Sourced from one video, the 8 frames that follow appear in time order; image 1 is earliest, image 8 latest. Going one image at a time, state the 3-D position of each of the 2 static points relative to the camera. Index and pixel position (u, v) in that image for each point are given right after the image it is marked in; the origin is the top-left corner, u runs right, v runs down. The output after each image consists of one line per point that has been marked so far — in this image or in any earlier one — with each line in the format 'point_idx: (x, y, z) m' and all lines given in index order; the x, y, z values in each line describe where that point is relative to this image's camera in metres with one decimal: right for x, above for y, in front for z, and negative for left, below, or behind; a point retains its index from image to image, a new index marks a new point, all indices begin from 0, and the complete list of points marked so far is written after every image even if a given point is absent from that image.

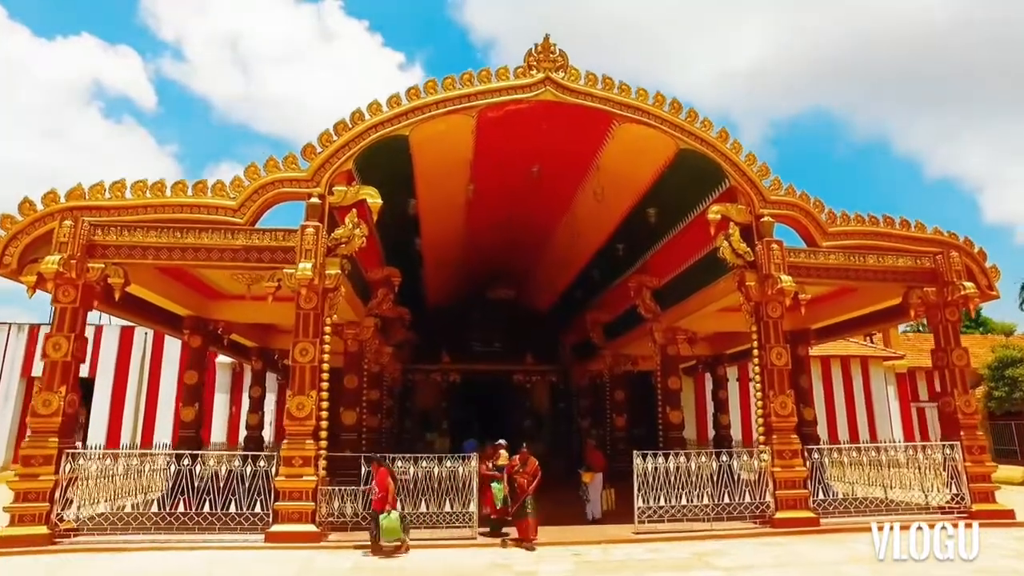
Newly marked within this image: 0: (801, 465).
0: (+3.5, -2.1, +8.0) m
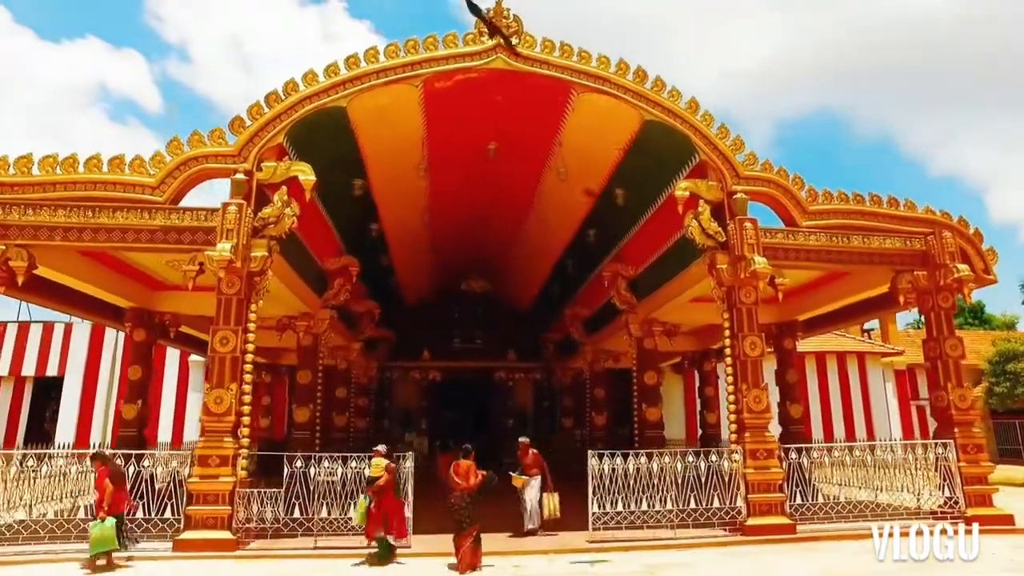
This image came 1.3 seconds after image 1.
0: (+2.9, -2.0, +7.3) m
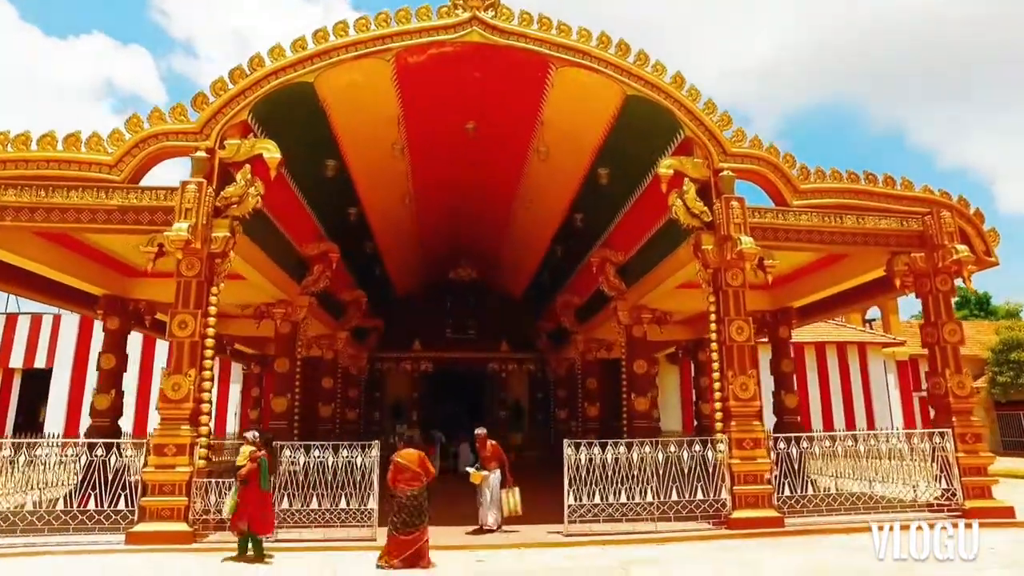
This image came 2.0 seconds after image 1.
0: (+2.6, -1.8, +6.9) m
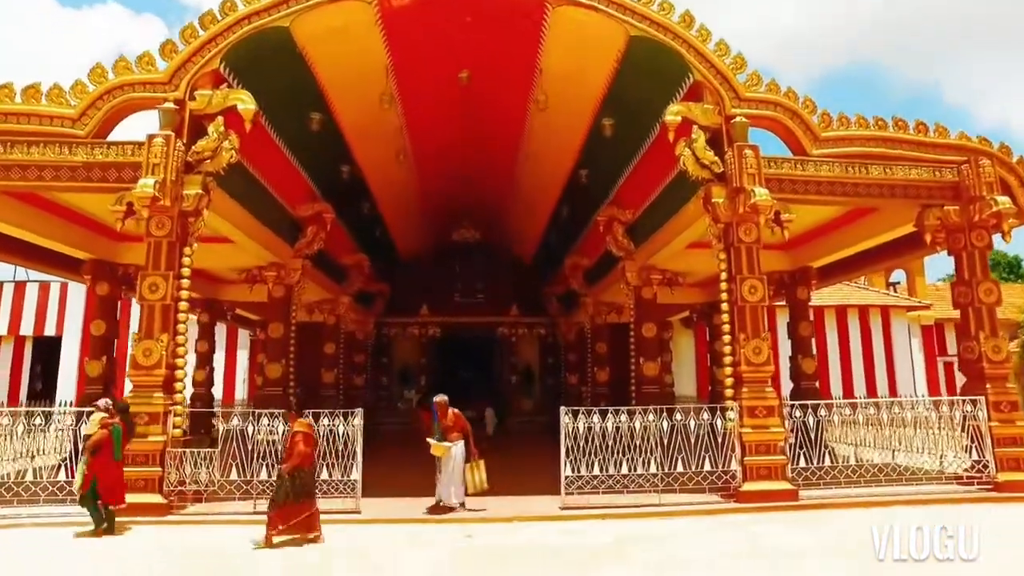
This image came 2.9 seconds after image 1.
0: (+2.6, -1.3, +6.5) m
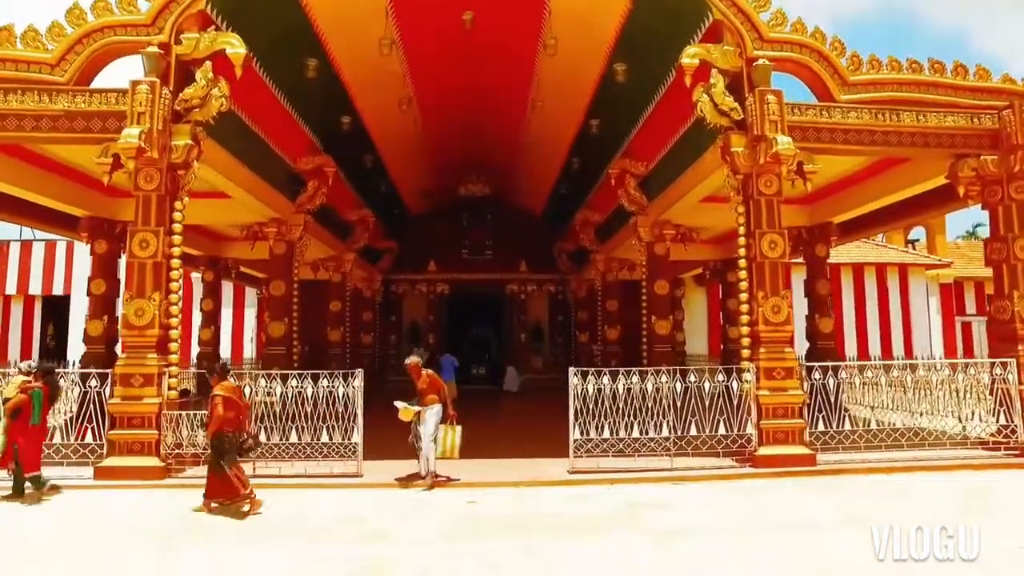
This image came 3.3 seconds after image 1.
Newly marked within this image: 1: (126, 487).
0: (+2.6, -0.9, +6.2) m
1: (-3.2, -1.6, +5.4) m
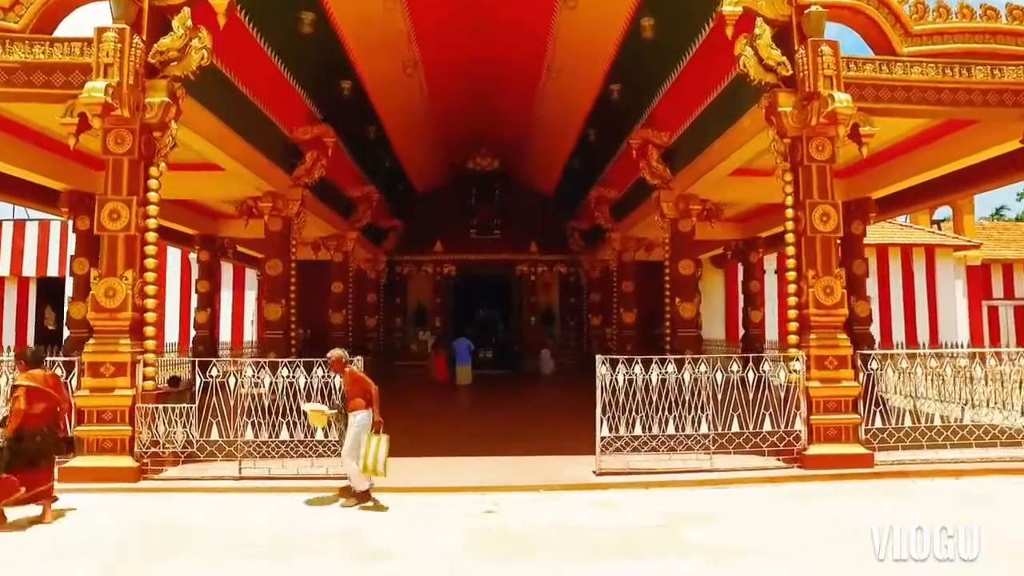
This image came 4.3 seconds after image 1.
0: (+2.8, -0.7, +5.5) m
1: (-3.0, -1.5, +4.8) m
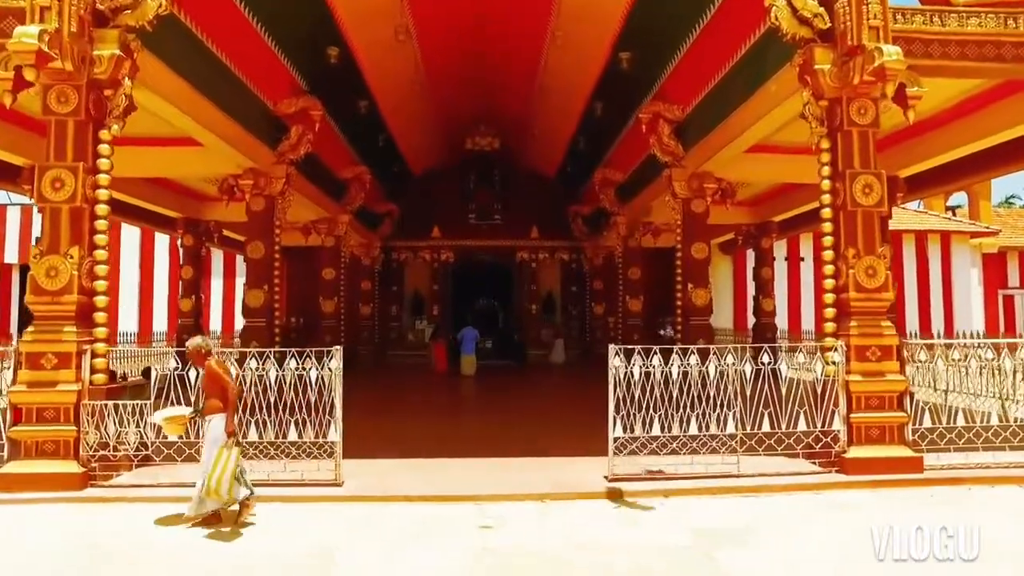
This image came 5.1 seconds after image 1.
0: (+2.8, -0.6, +4.8) m
1: (-3.0, -1.3, +4.1) m
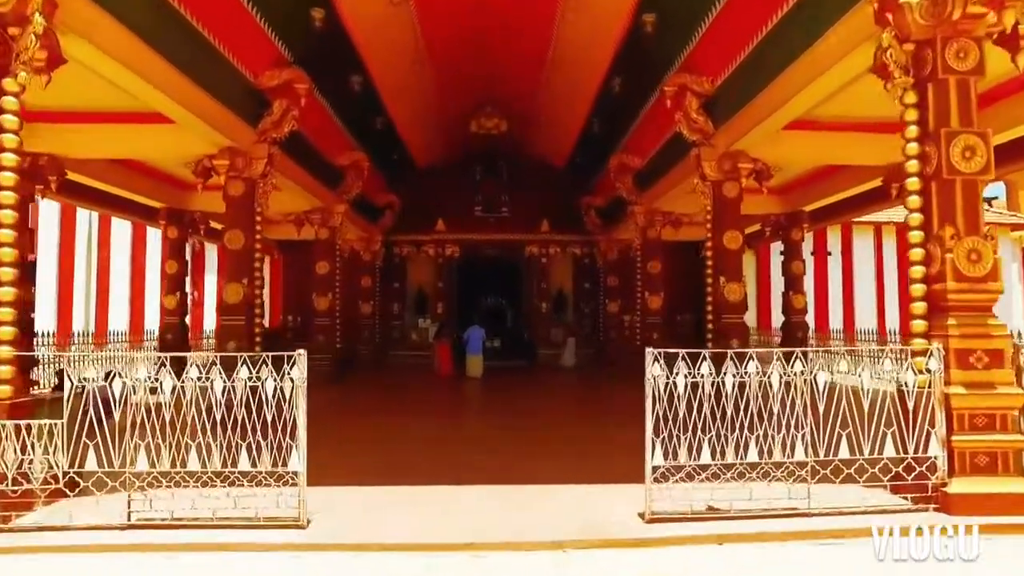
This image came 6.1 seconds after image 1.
0: (+2.8, -0.5, +3.8) m
1: (-3.0, -1.3, +3.2) m
